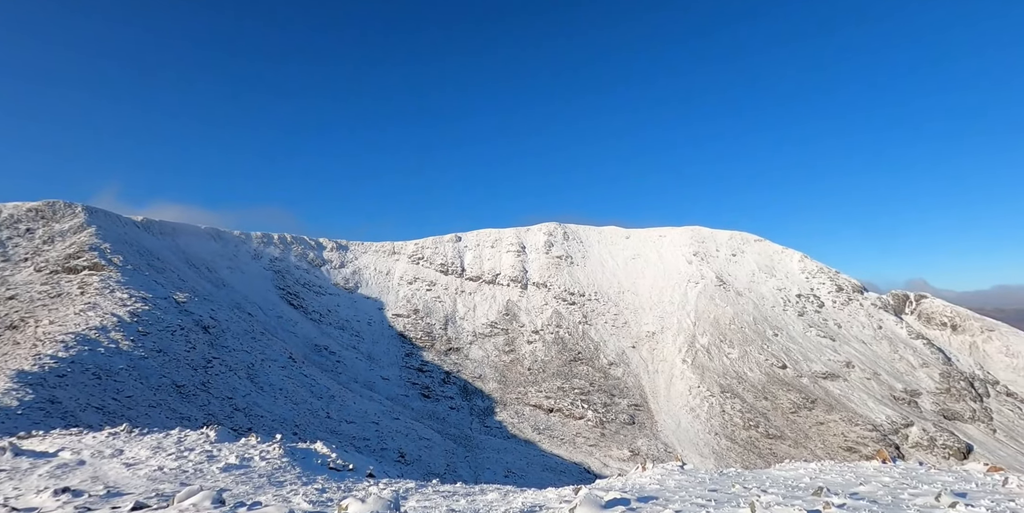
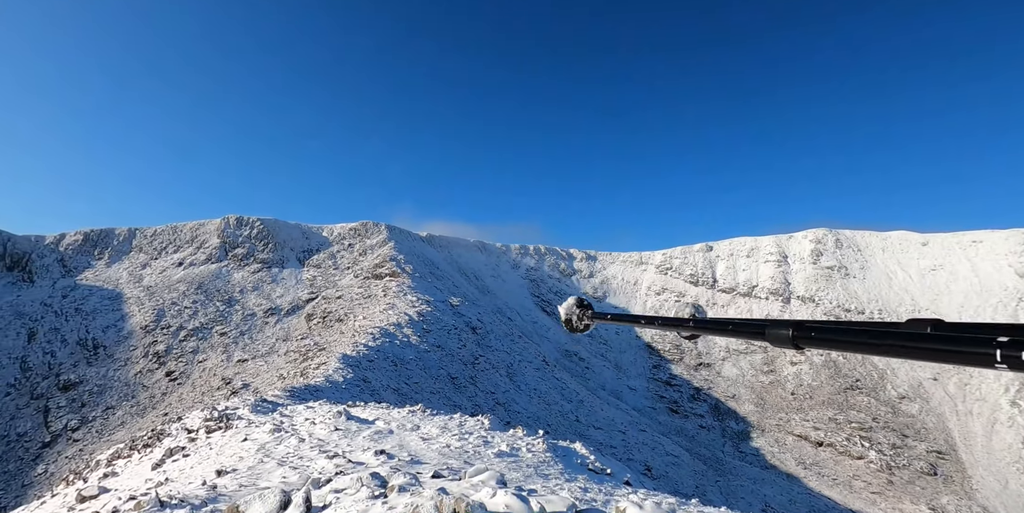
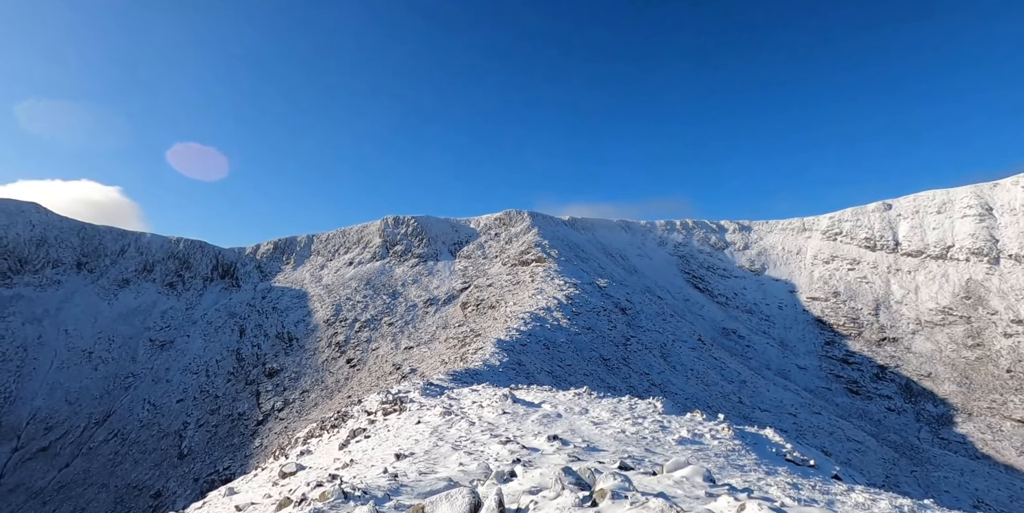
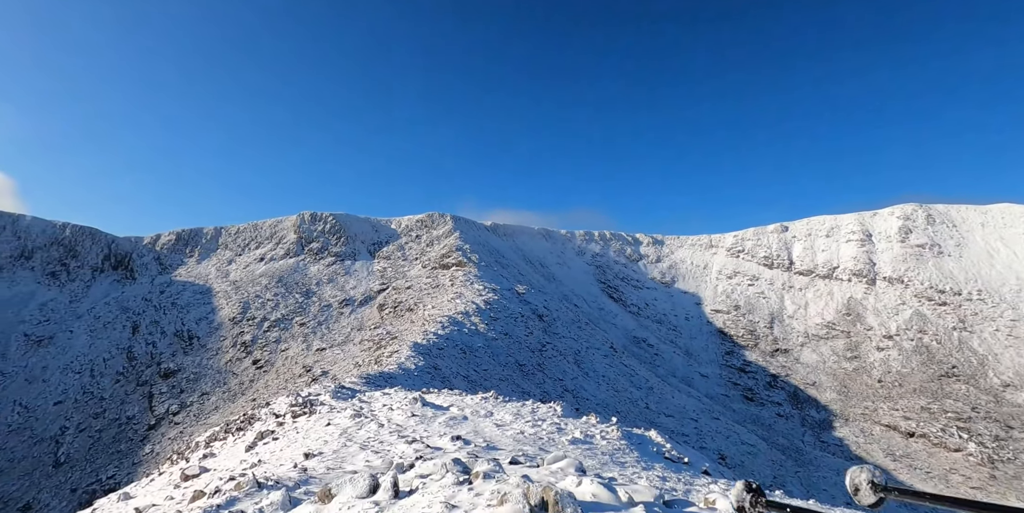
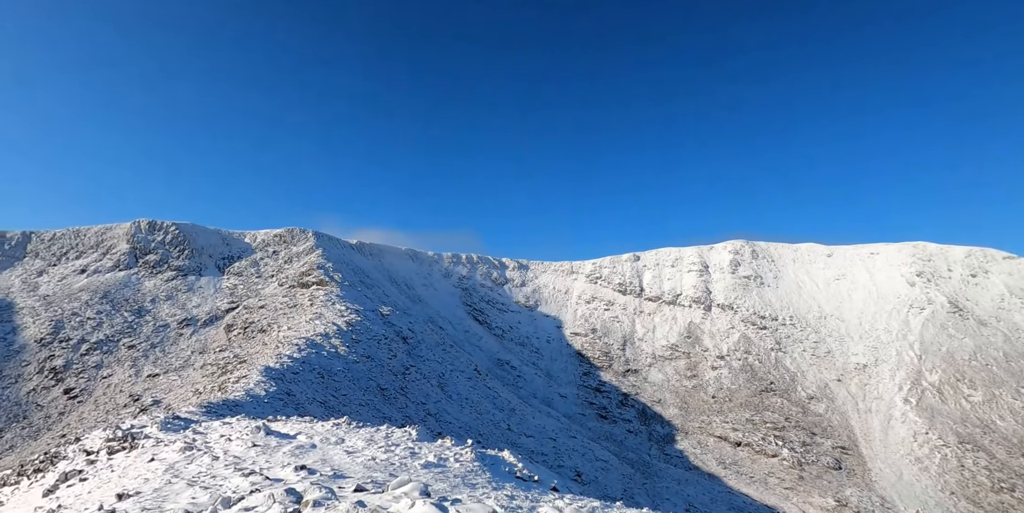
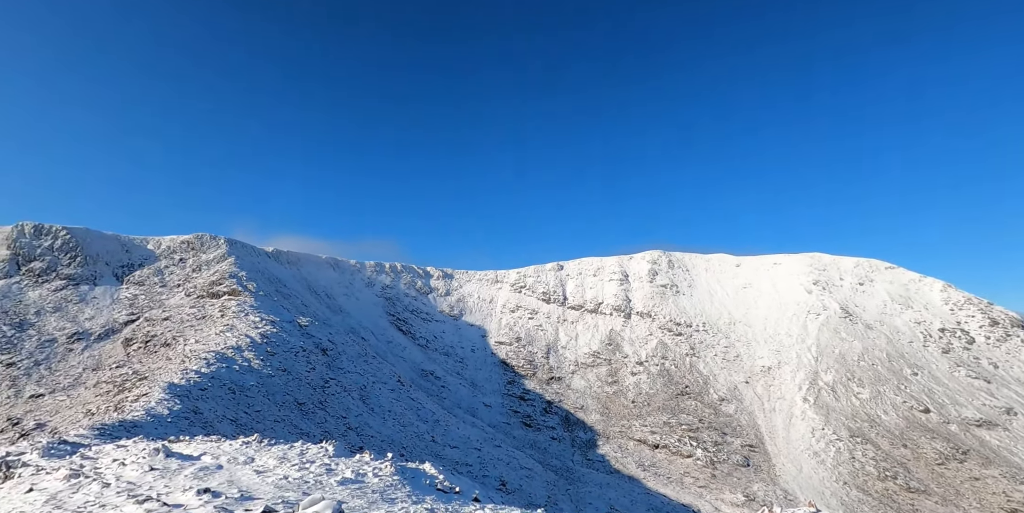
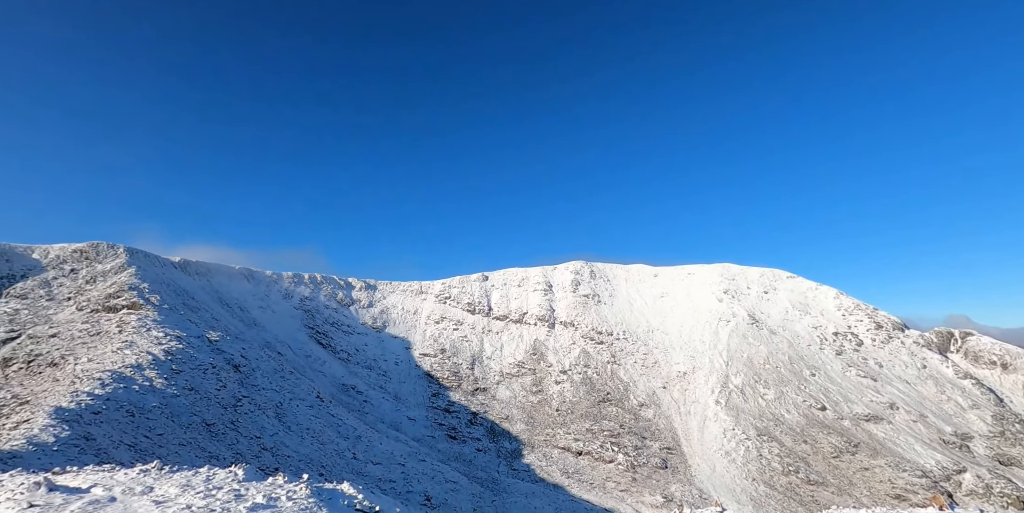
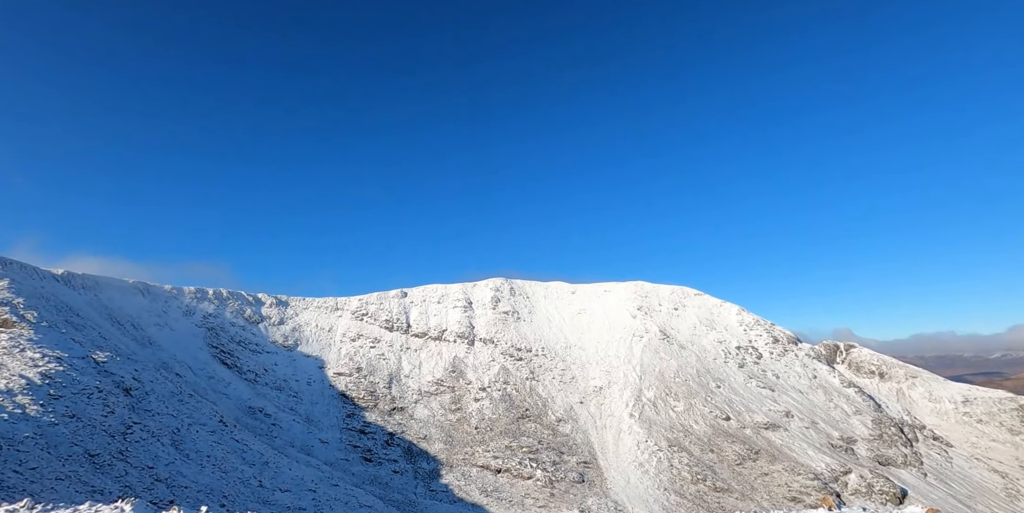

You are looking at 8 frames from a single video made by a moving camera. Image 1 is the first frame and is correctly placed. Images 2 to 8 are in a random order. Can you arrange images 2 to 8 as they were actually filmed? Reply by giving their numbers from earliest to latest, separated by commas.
8, 7, 6, 5, 2, 4, 3
